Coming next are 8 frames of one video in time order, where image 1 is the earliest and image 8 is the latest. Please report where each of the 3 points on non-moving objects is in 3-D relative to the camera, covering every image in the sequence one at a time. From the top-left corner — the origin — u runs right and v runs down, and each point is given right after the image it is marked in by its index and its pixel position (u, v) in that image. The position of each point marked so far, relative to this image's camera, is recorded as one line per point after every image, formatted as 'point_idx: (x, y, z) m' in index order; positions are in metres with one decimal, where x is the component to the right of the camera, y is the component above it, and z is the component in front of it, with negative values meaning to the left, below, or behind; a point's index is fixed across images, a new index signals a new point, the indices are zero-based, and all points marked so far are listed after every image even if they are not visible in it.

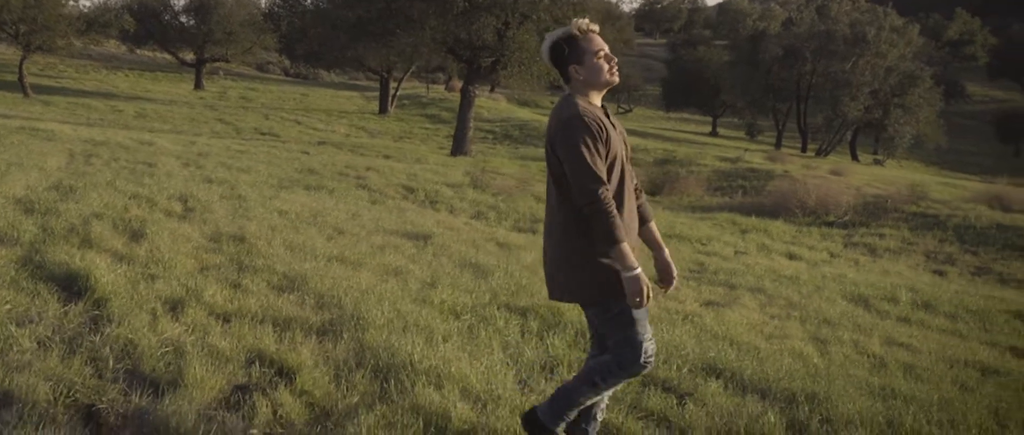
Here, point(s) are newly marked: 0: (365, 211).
0: (-1.7, +0.1, +14.7) m
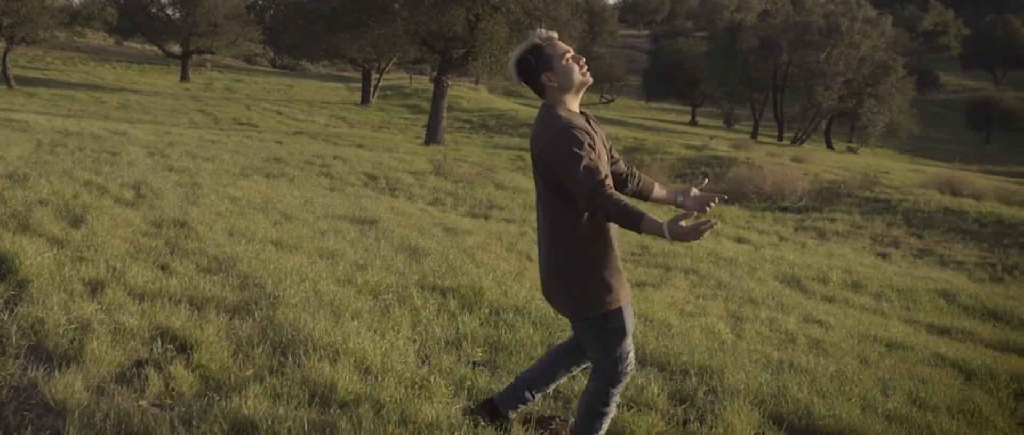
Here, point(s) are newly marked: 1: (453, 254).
0: (-2.3, +0.2, +14.9) m
1: (-0.4, -0.3, +10.2) m
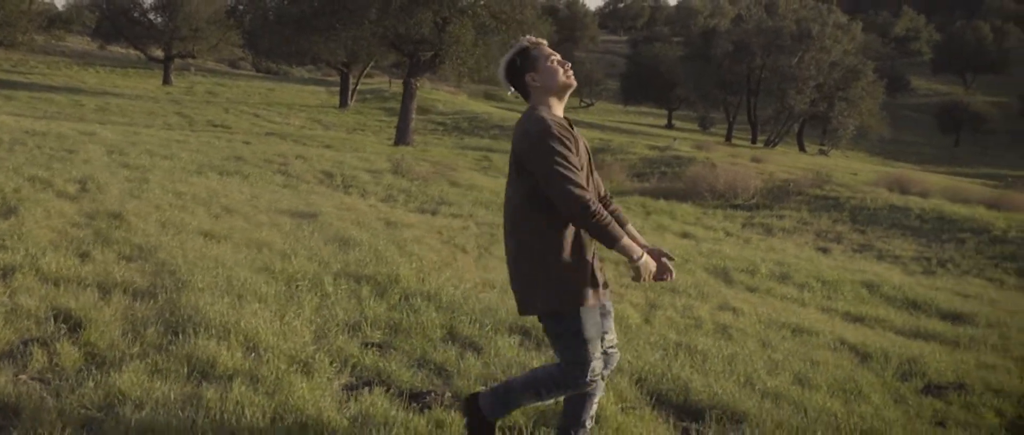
0: (-2.9, +0.3, +15.0) m
1: (-1.0, -0.3, +10.3) m
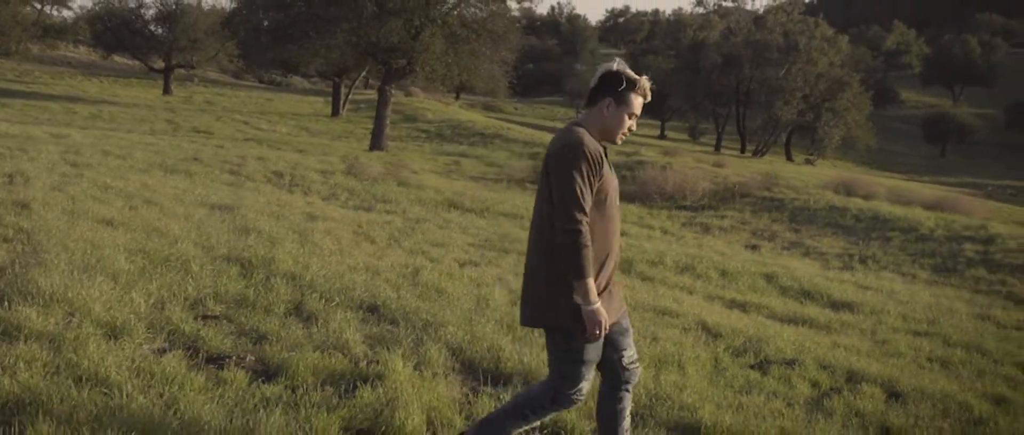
0: (-3.8, +0.4, +15.1) m
1: (-1.9, -0.2, +10.4) m
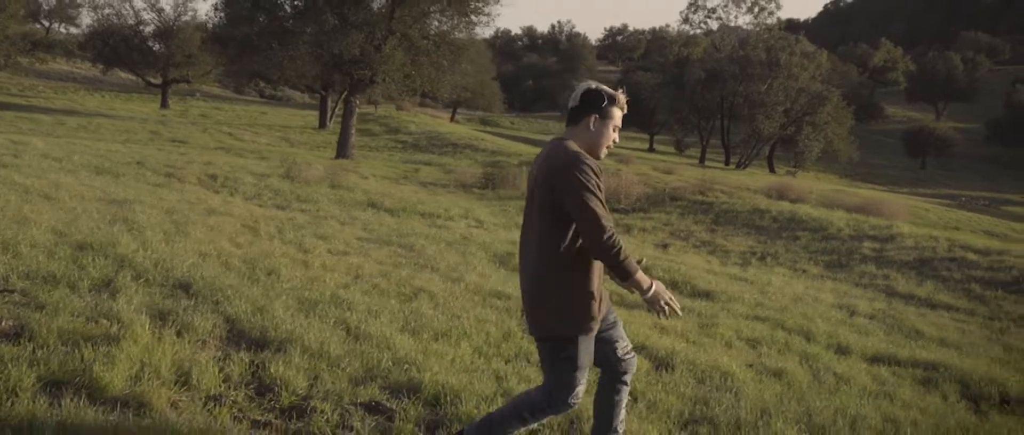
0: (-5.0, +0.4, +15.2) m
1: (-3.1, -0.1, +10.5) m
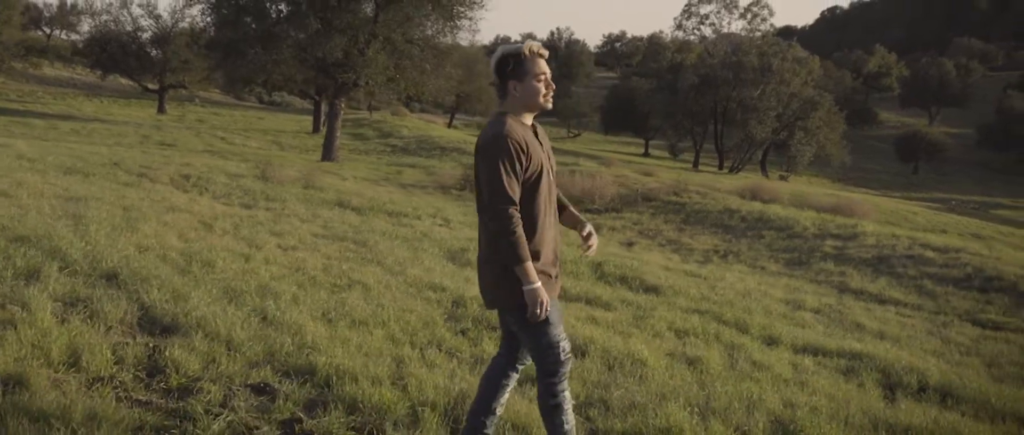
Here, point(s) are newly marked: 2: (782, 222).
0: (-5.4, +0.4, +15.2) m
1: (-3.5, 0.0, +10.6) m
2: (+3.7, -0.1, +15.8) m
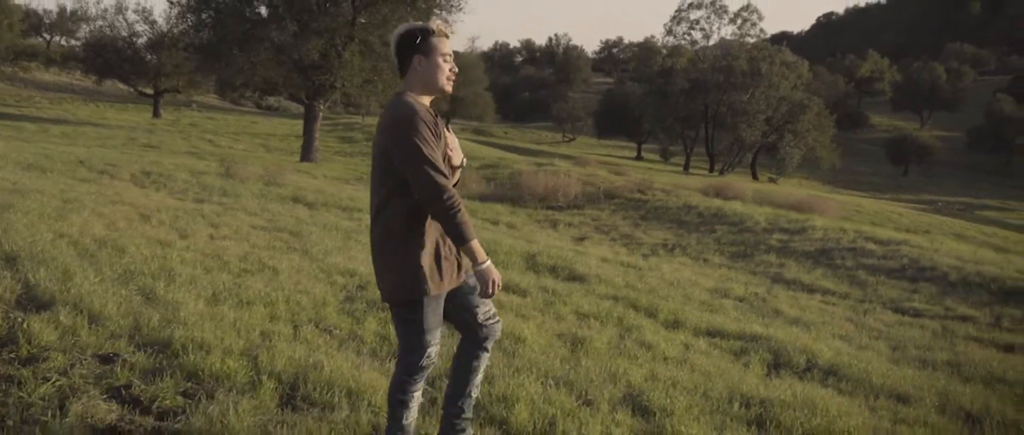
0: (-6.0, +0.5, +15.3) m
1: (-4.1, +0.1, +10.6) m
2: (+3.0, 0.0, +15.8) m
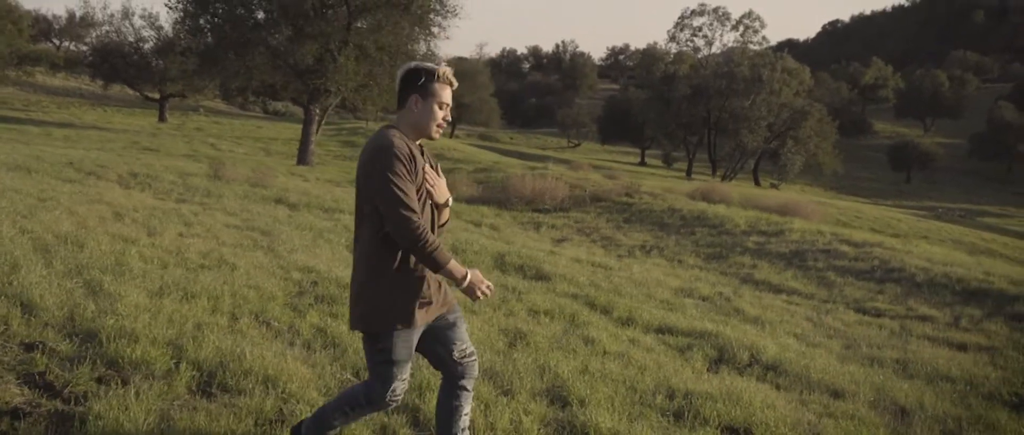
0: (-6.3, +0.5, +15.3) m
1: (-4.4, +0.1, +10.6) m
2: (+2.8, 0.0, +15.9) m
